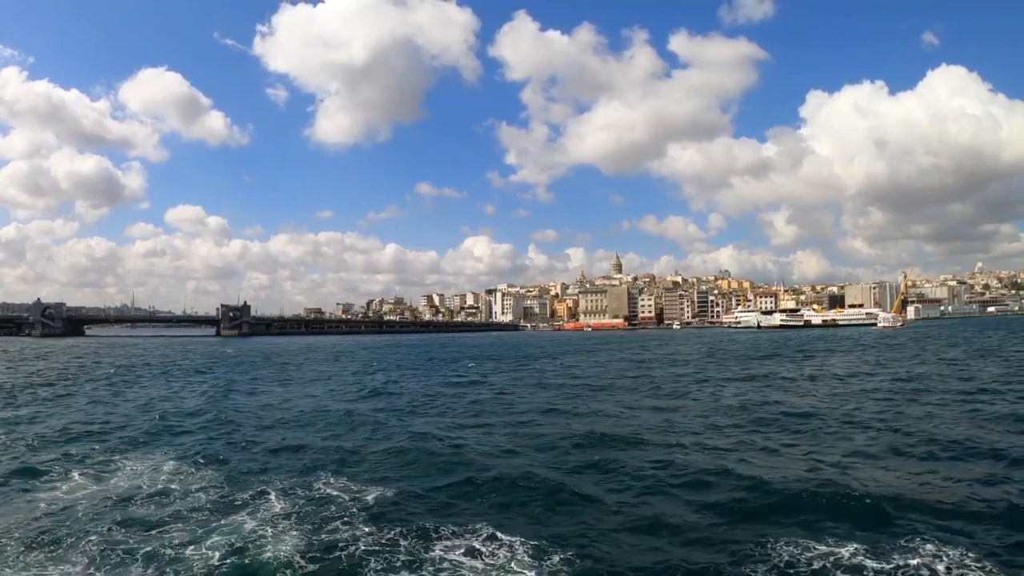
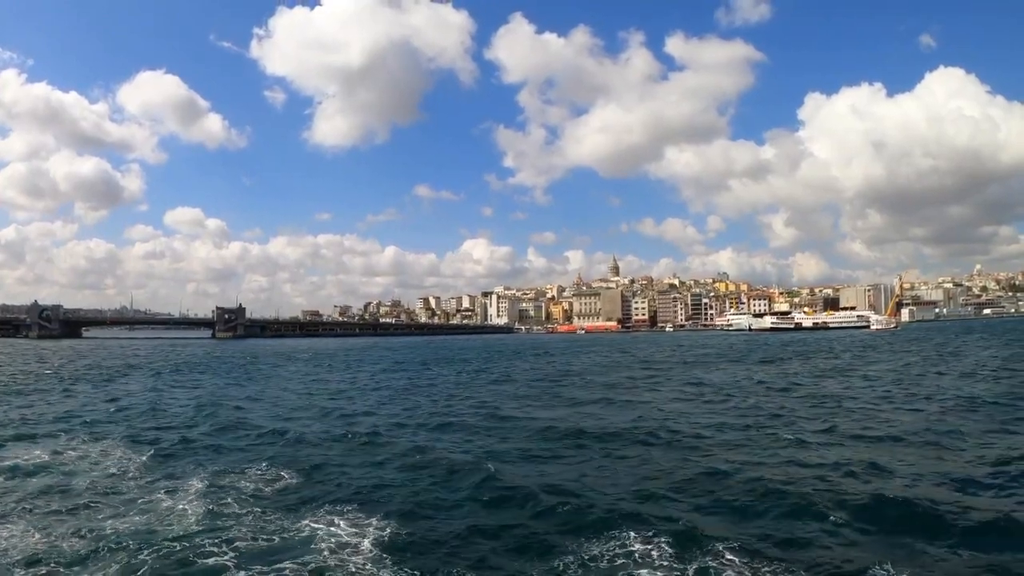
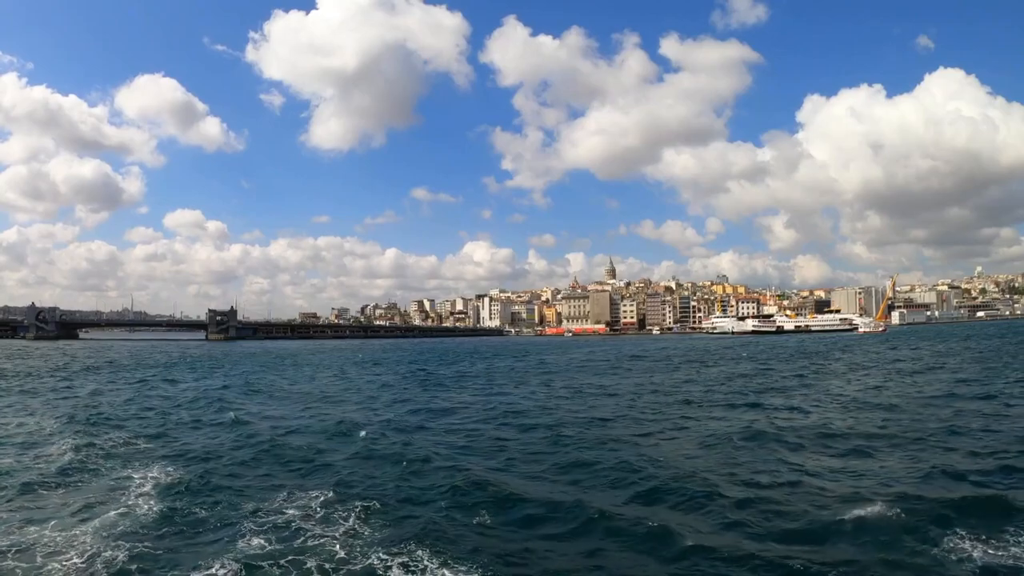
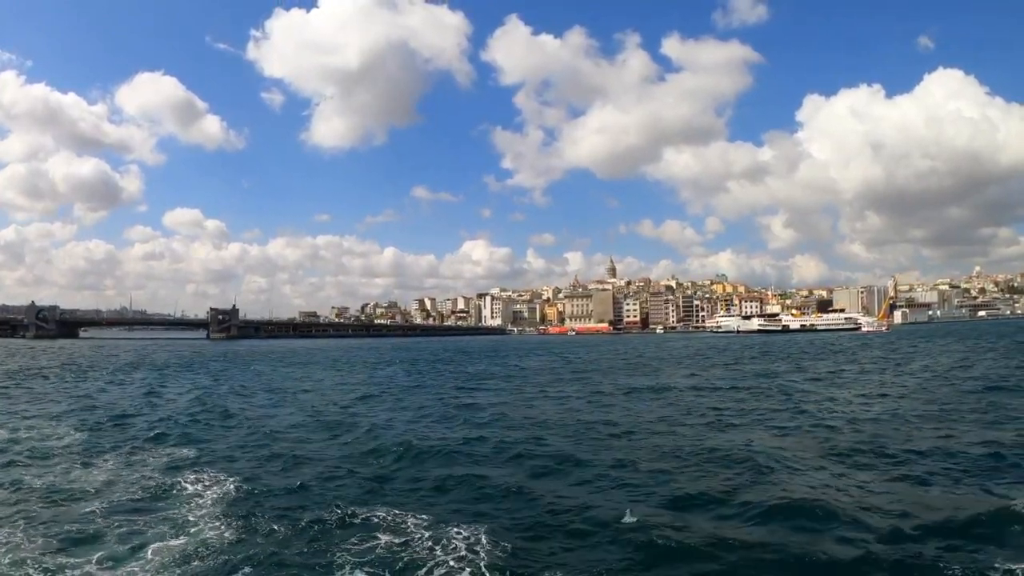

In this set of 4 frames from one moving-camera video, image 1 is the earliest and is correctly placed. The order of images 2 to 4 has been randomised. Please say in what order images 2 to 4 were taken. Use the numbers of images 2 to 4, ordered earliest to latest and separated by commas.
2, 4, 3
